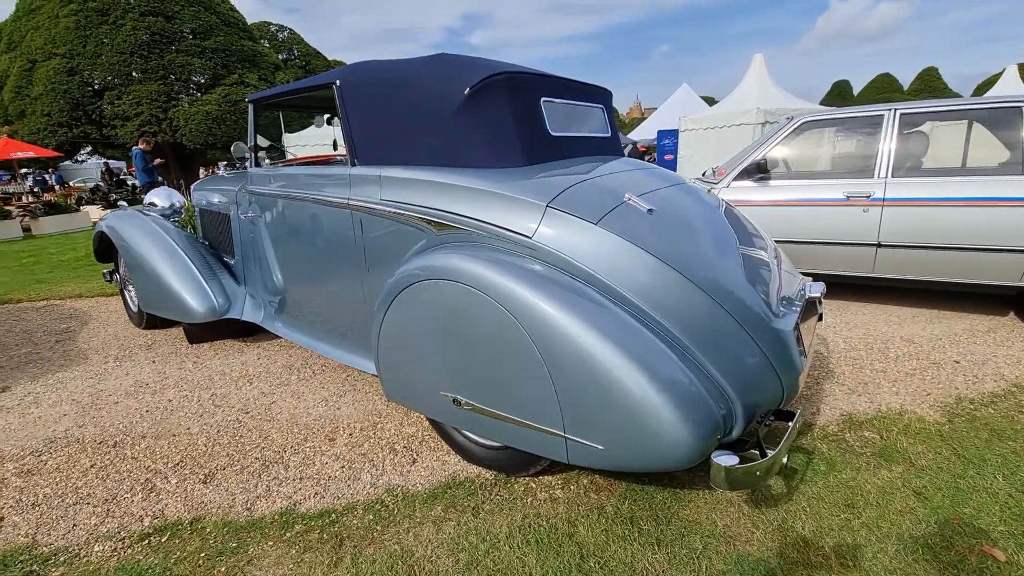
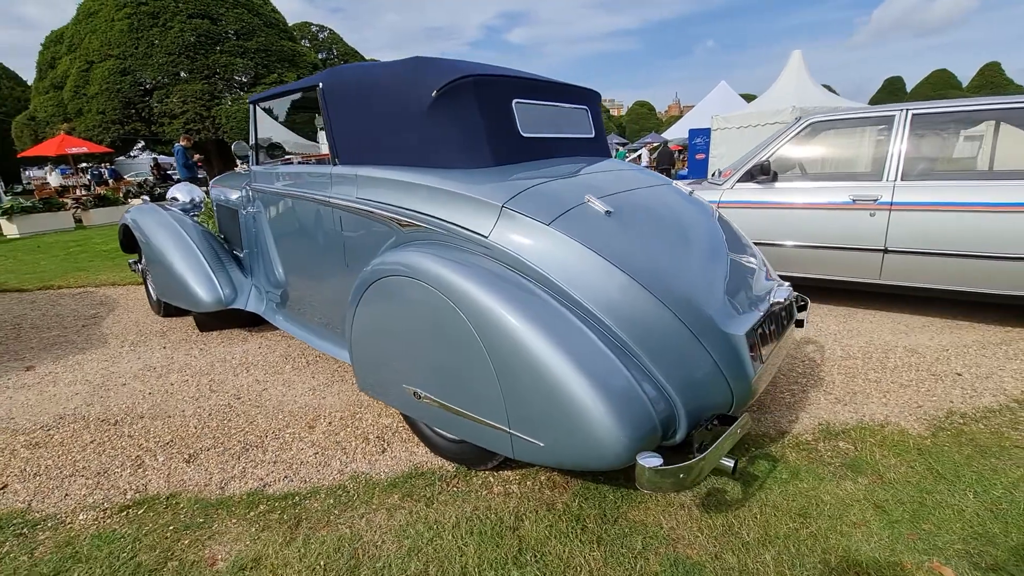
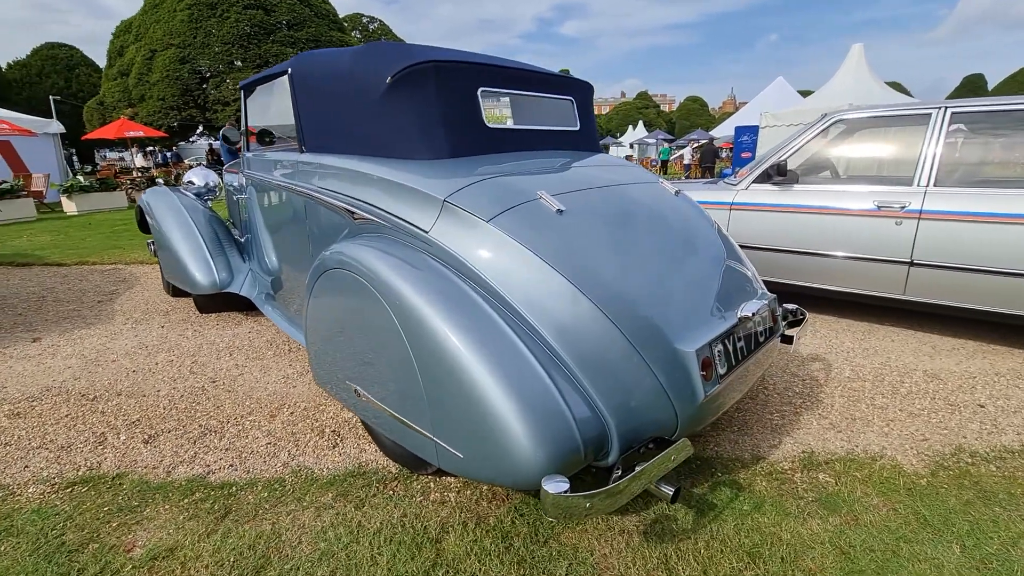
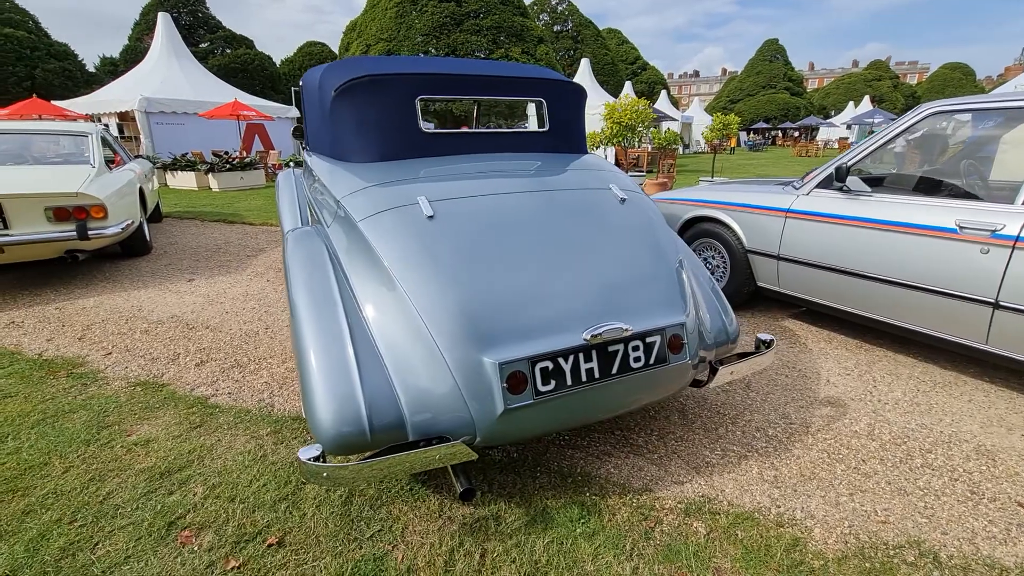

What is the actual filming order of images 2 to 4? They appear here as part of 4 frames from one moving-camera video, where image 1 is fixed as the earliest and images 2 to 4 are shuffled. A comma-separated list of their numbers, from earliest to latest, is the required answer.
2, 3, 4
